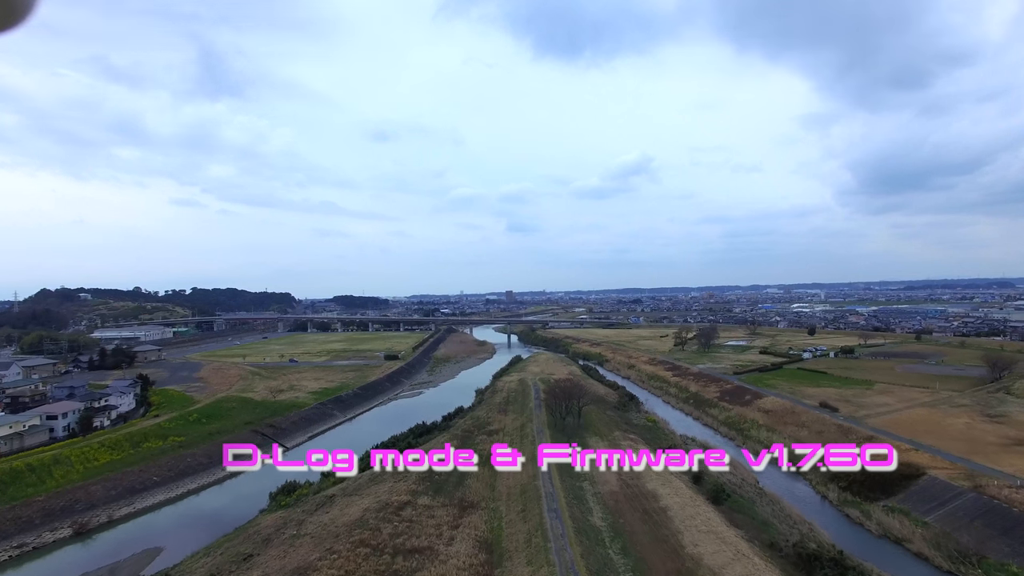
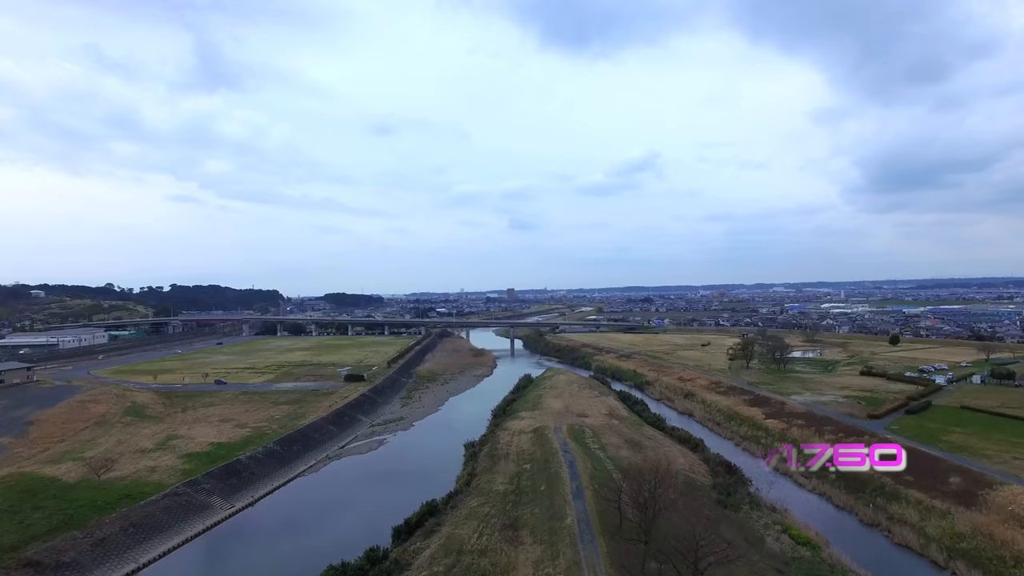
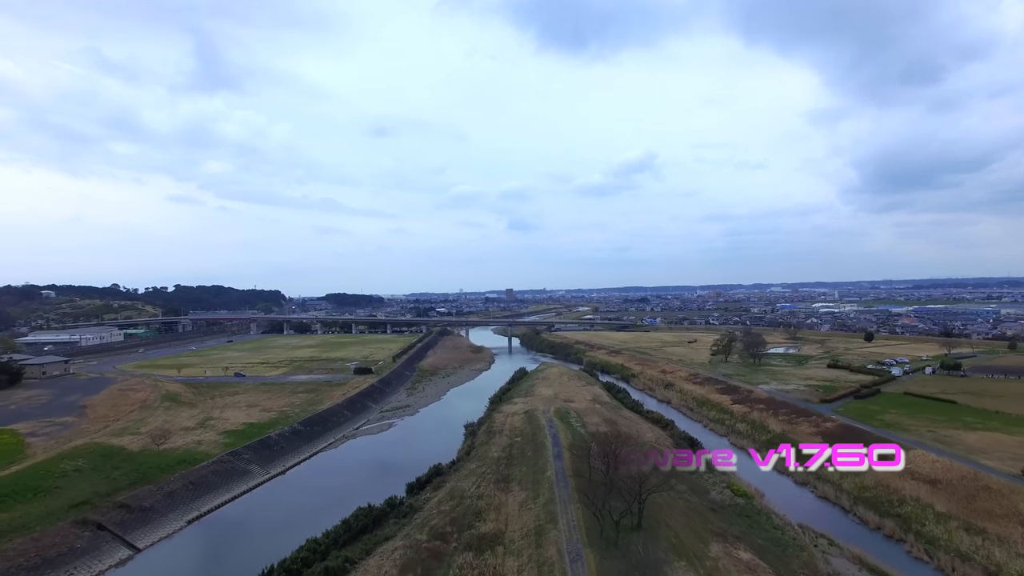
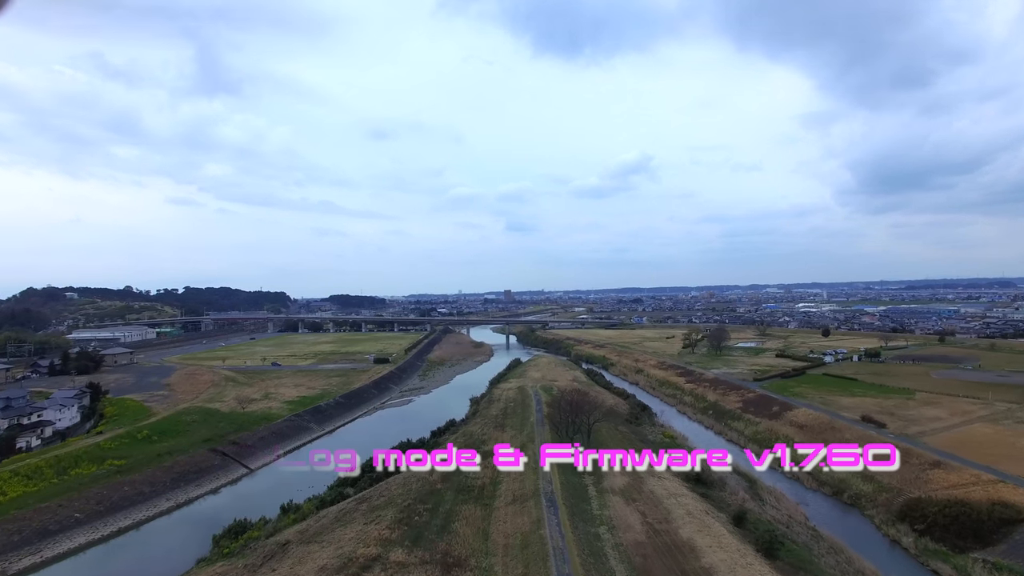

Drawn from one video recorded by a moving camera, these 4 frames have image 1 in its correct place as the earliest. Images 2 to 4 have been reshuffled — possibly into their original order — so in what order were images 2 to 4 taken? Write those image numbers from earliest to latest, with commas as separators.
4, 3, 2
